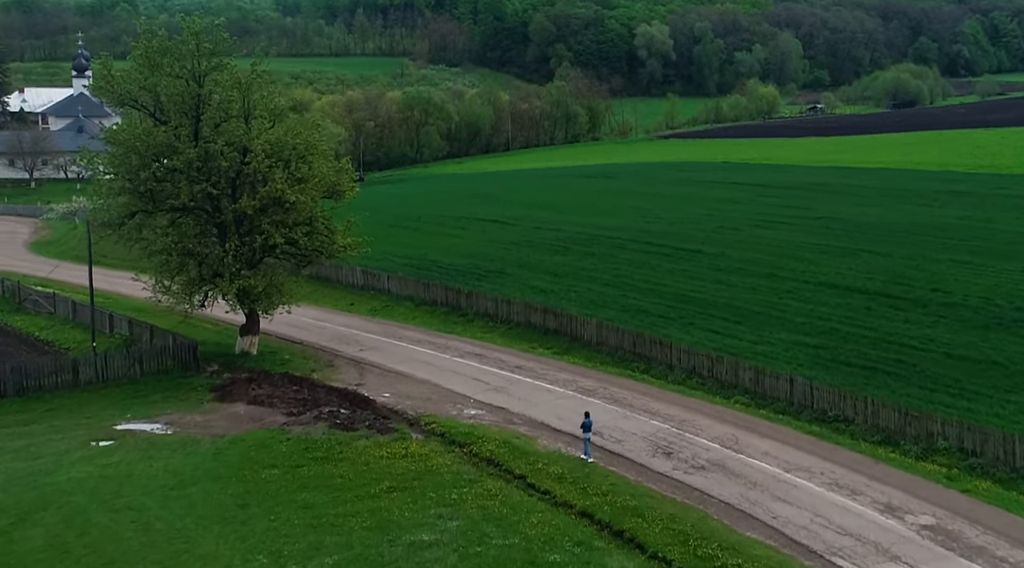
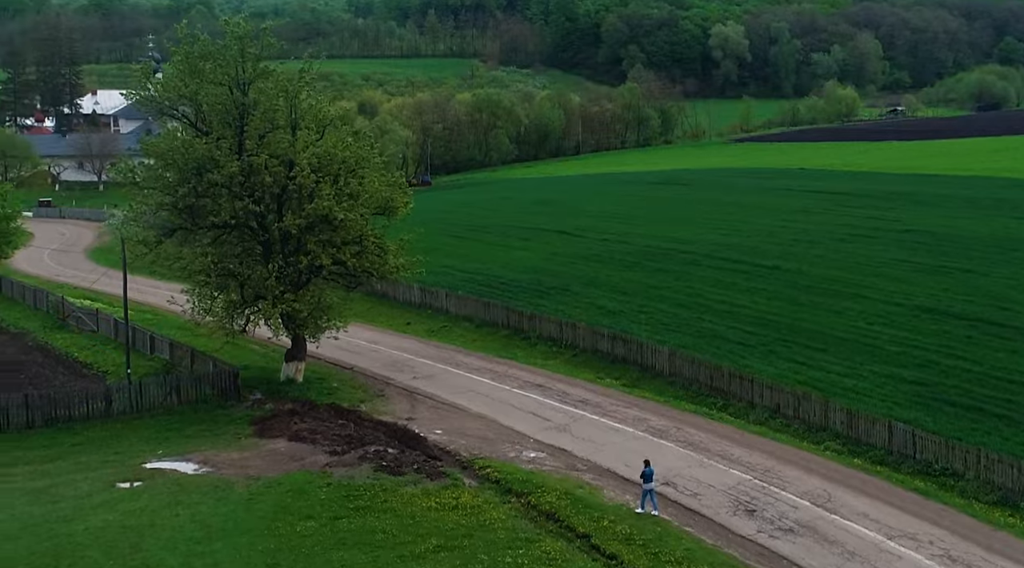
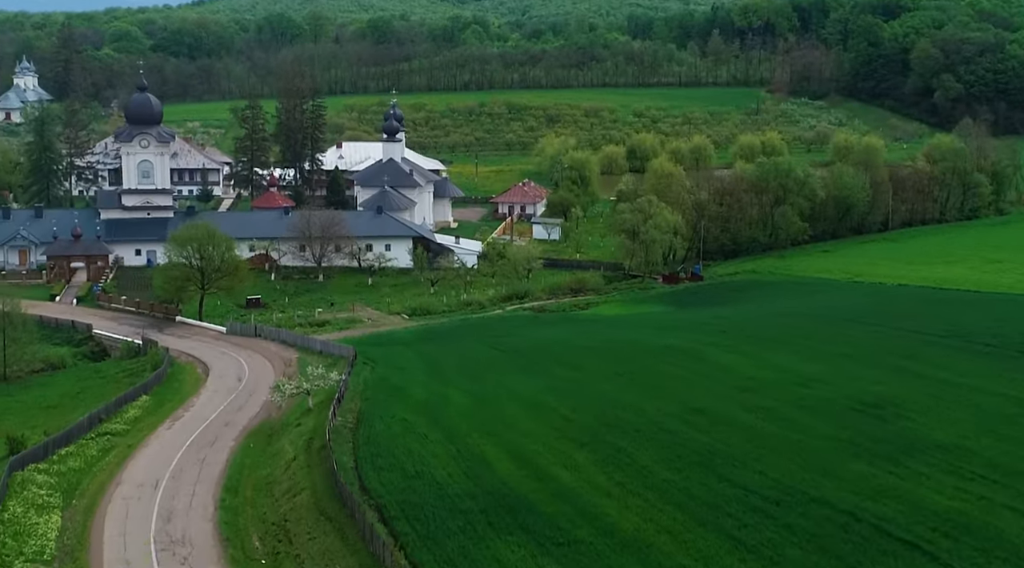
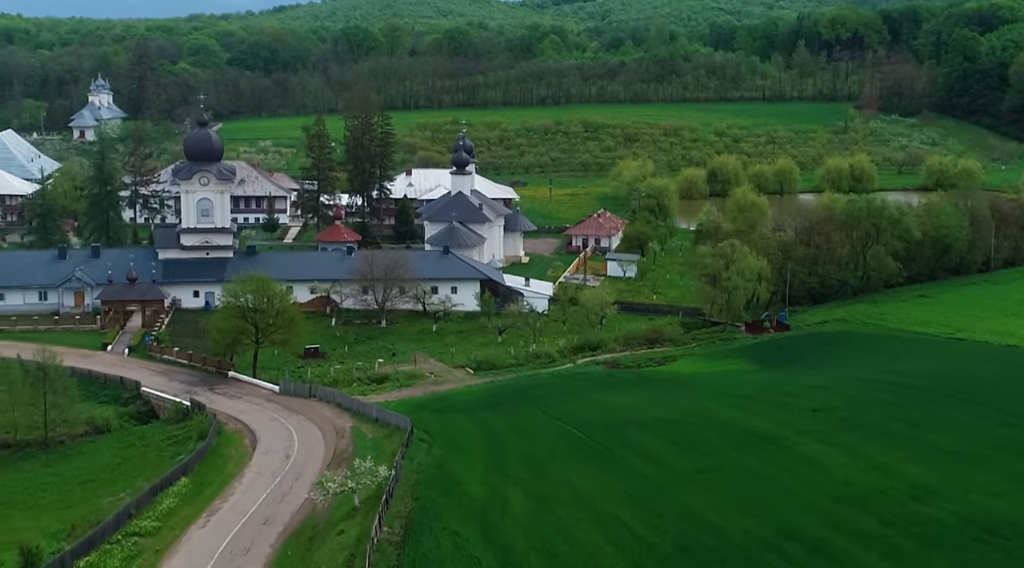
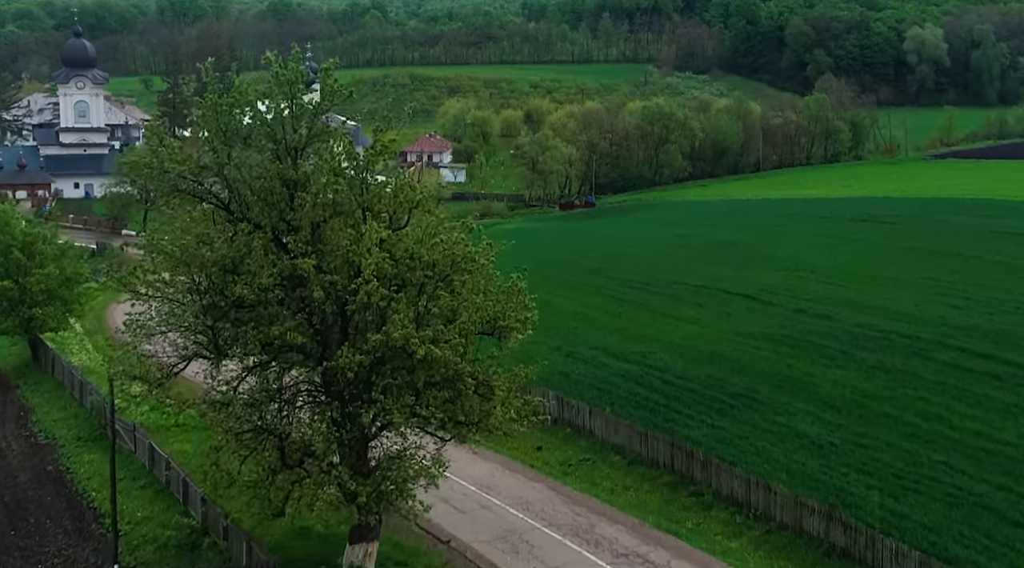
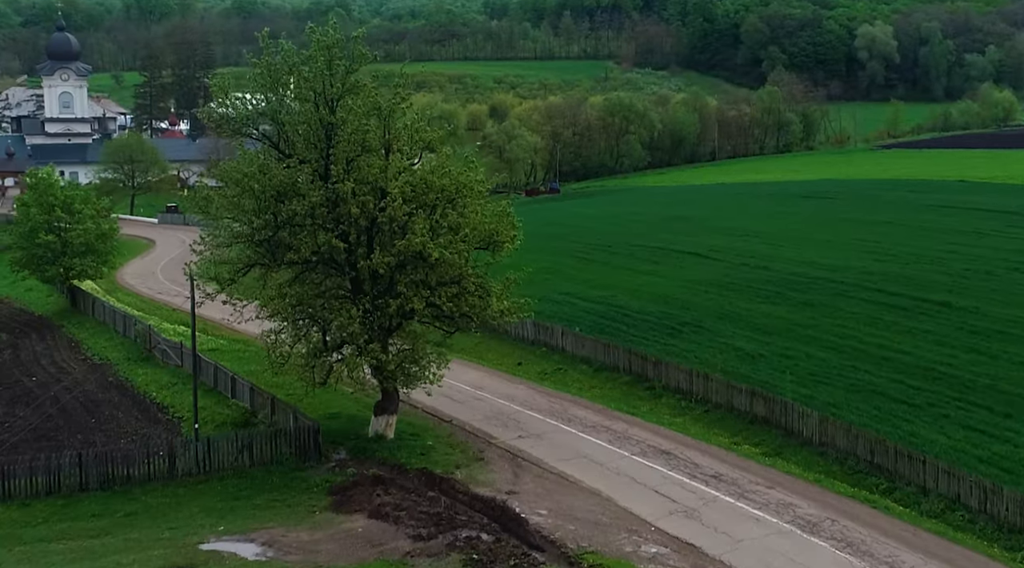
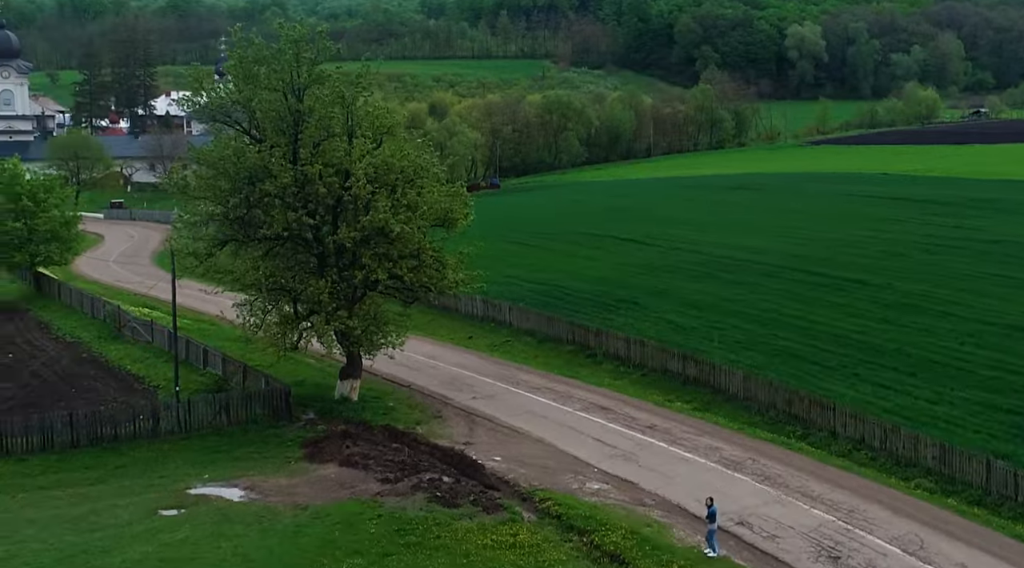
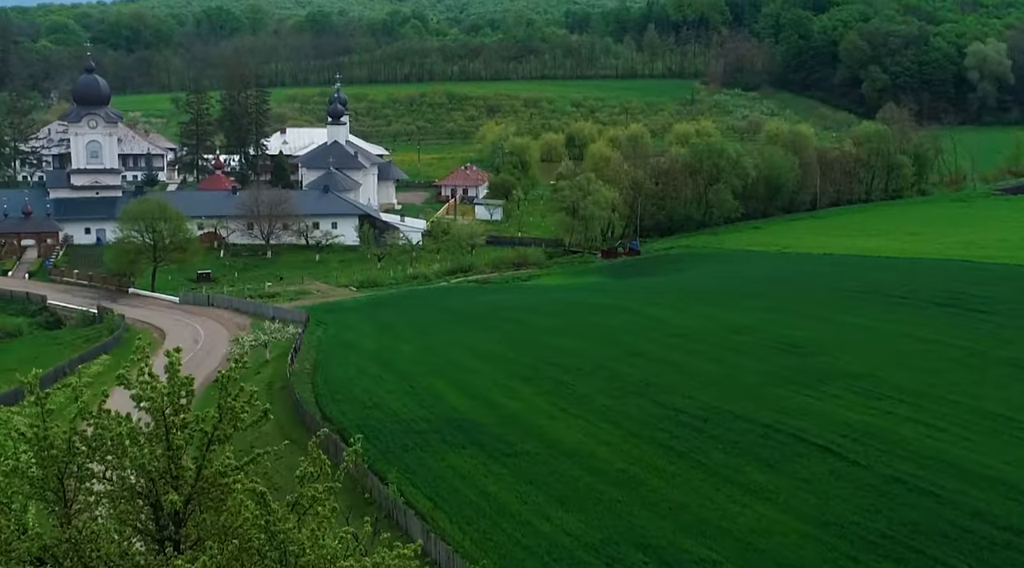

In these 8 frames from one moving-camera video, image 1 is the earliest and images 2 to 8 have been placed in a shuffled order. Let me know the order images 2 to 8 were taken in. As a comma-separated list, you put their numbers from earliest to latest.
2, 7, 6, 5, 8, 3, 4
